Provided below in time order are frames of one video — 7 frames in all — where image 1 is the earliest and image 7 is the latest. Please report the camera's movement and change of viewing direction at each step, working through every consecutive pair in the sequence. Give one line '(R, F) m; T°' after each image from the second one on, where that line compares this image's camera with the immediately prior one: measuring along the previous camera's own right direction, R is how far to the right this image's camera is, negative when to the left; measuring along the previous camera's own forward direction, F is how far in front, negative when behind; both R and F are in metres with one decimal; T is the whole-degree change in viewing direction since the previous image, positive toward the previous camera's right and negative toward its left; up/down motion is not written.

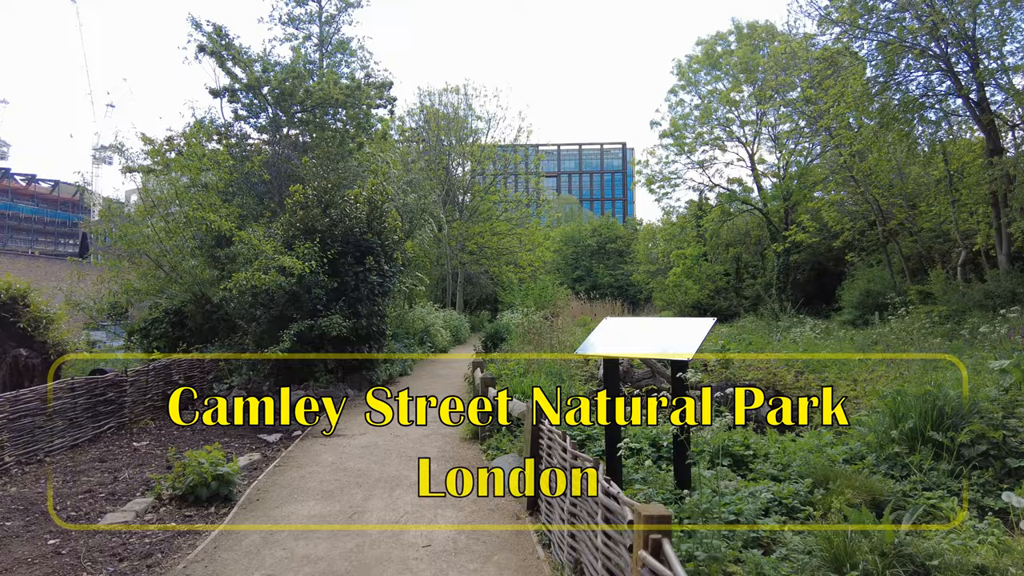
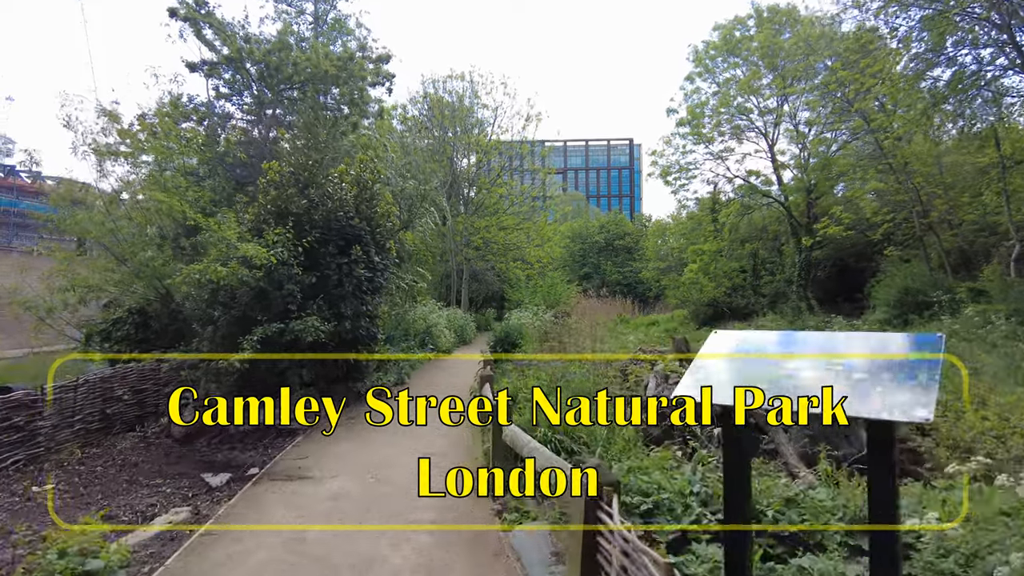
(-0.1, +1.4) m; 0°
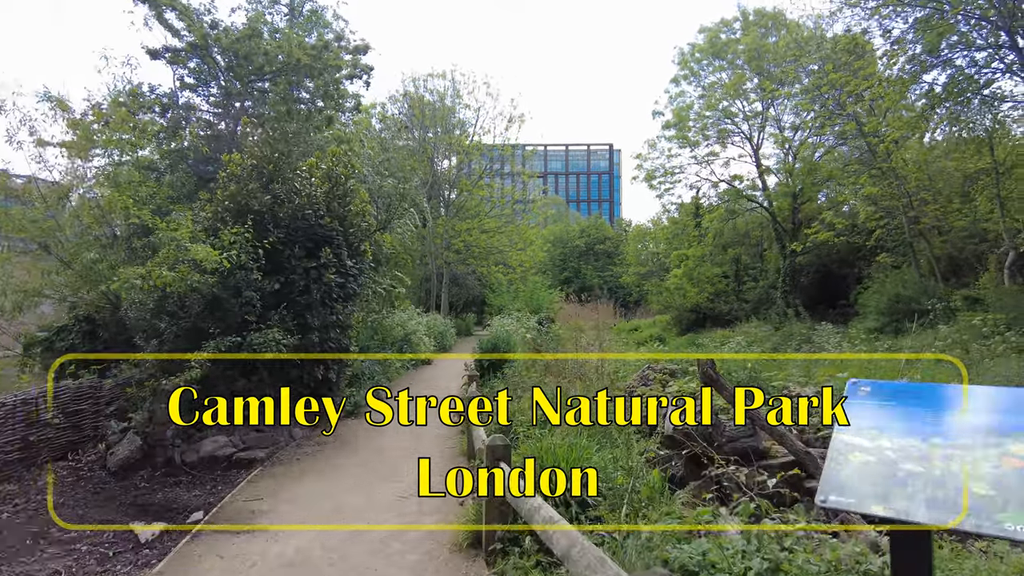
(-0.1, +0.7) m; +2°
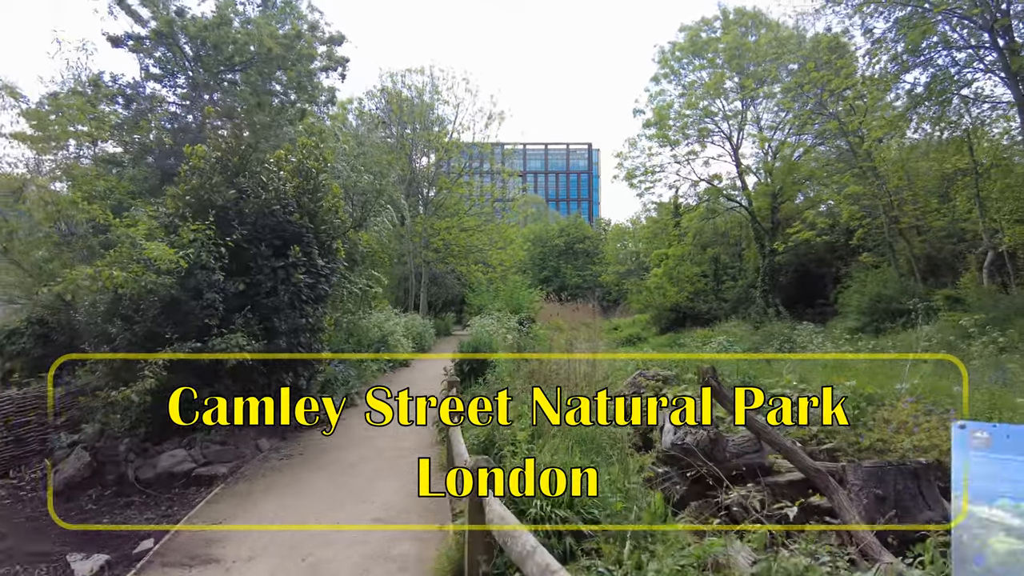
(0.0, +0.3) m; +2°
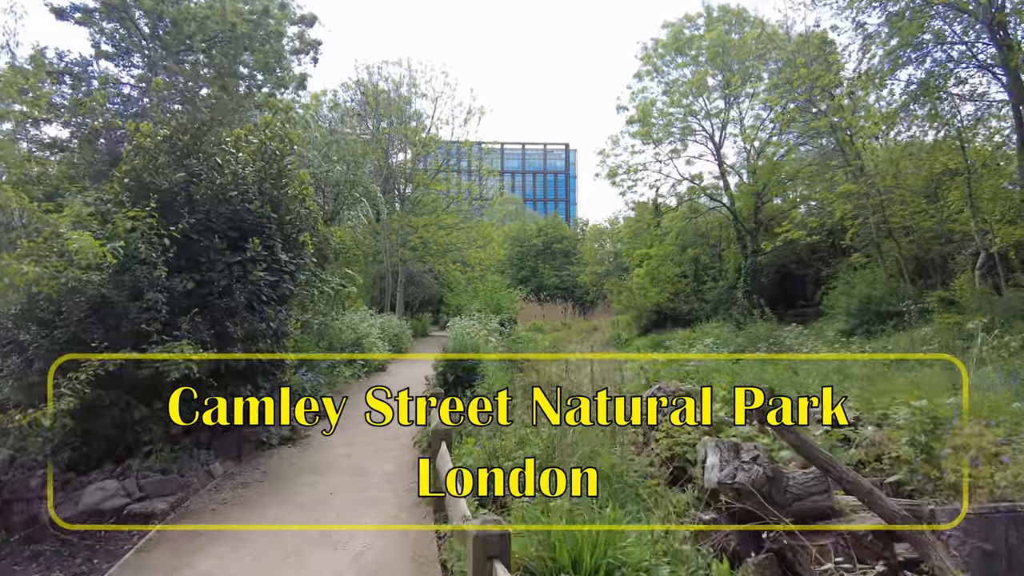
(-0.1, +0.7) m; +2°
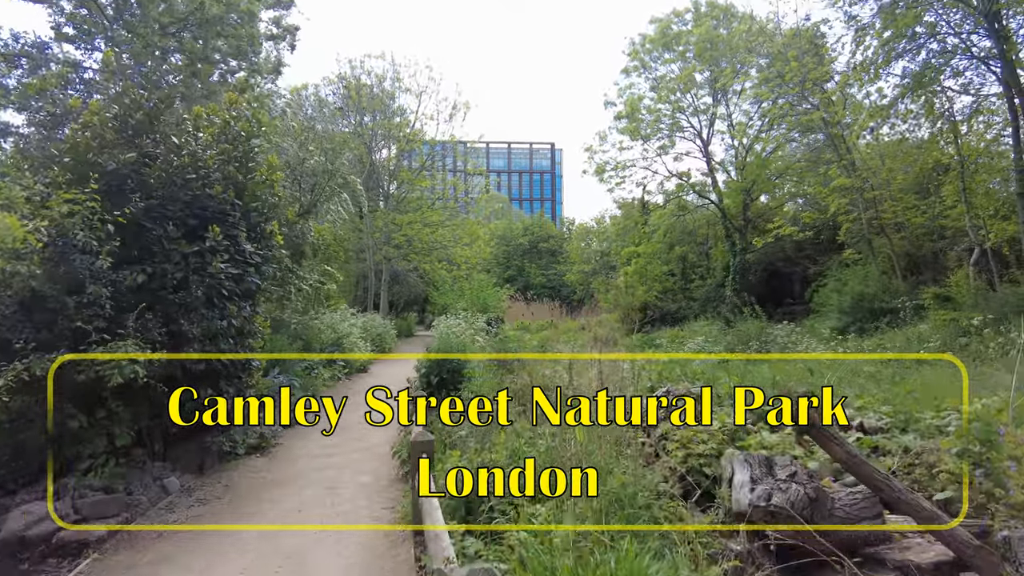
(0.0, +0.5) m; +1°
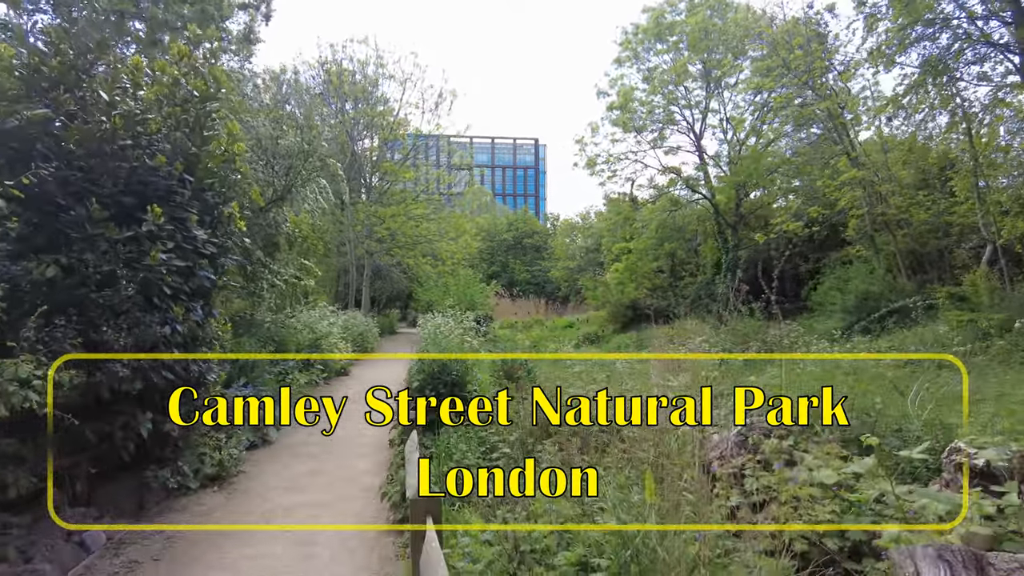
(-0.2, +0.9) m; +2°
